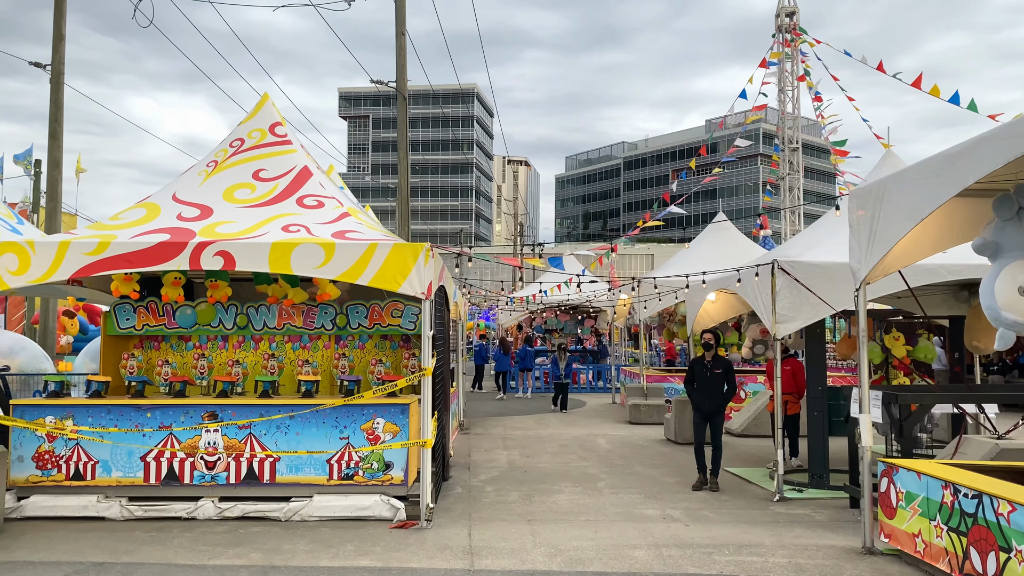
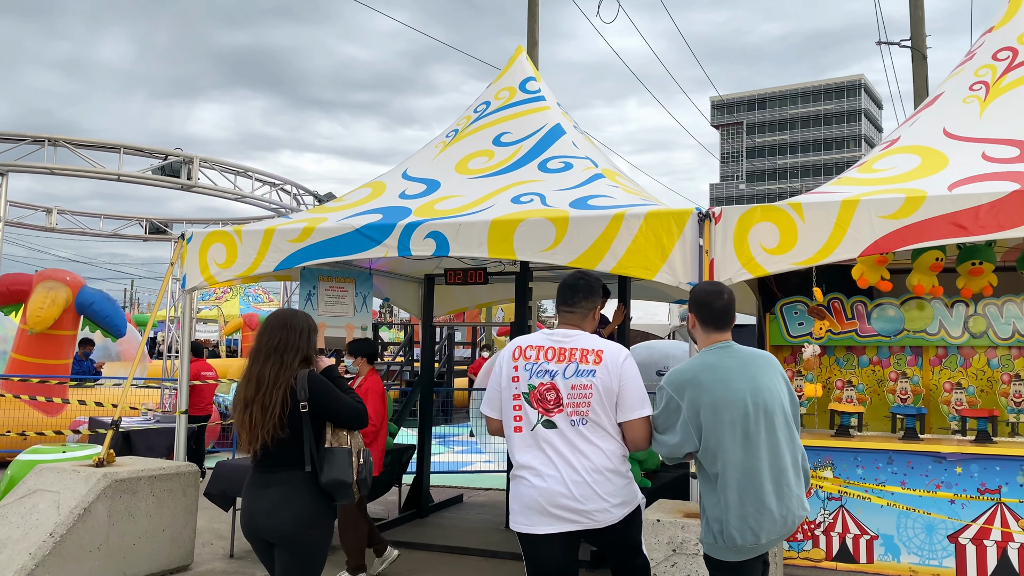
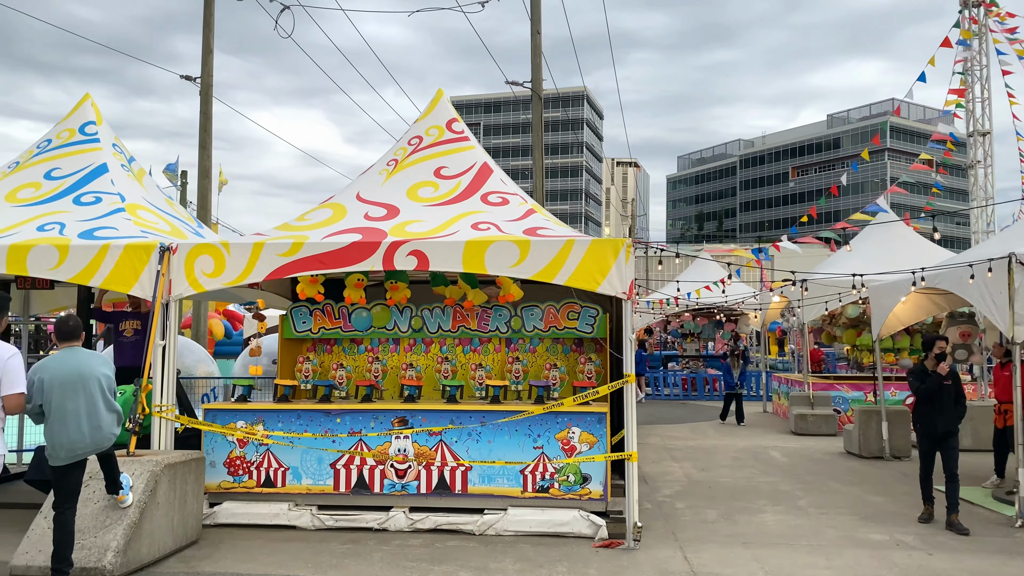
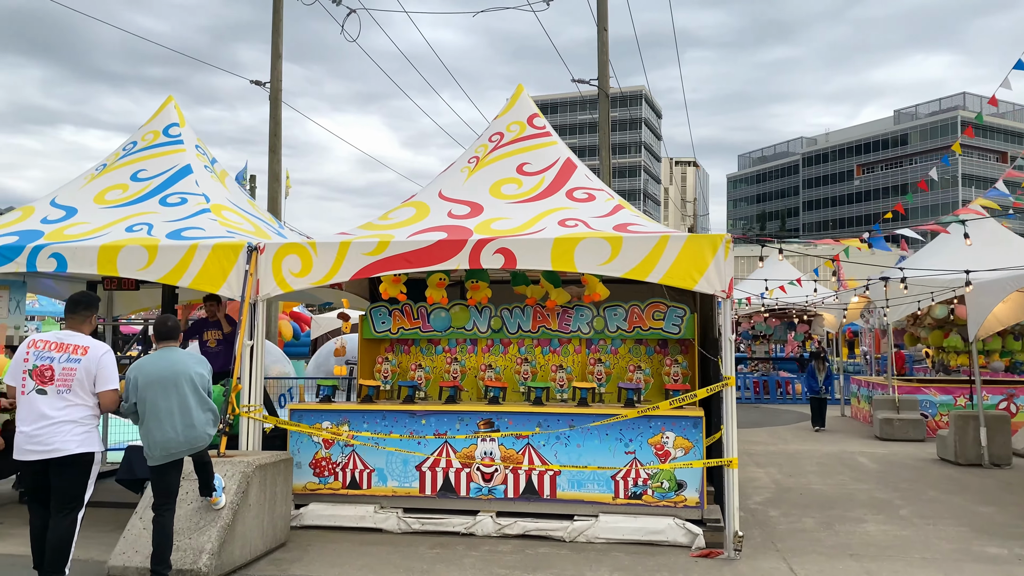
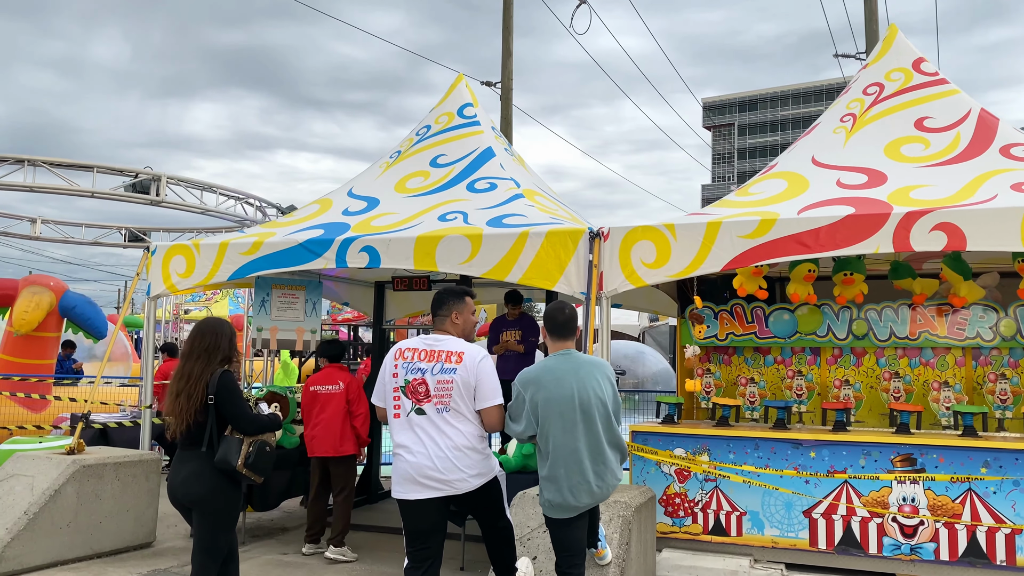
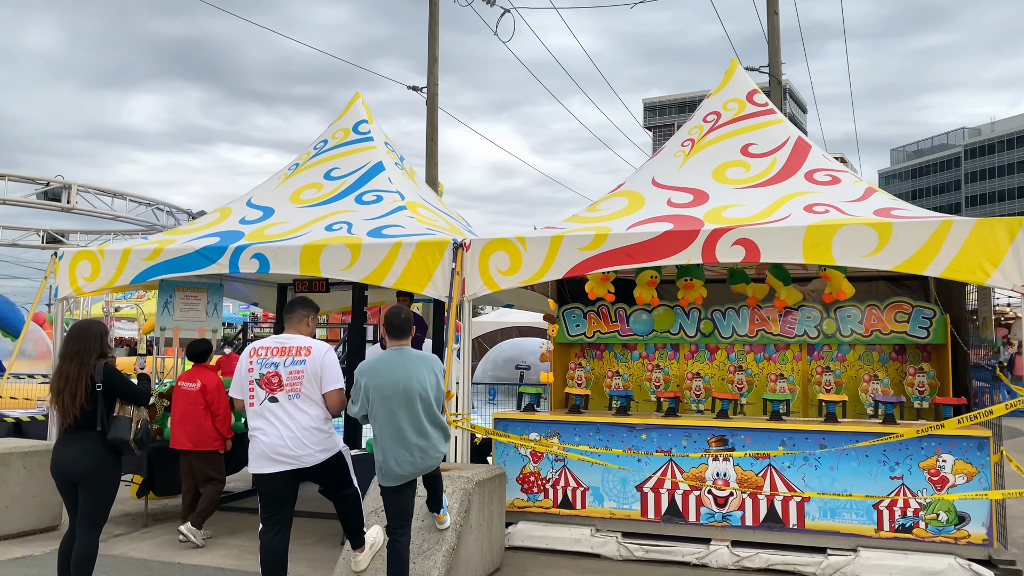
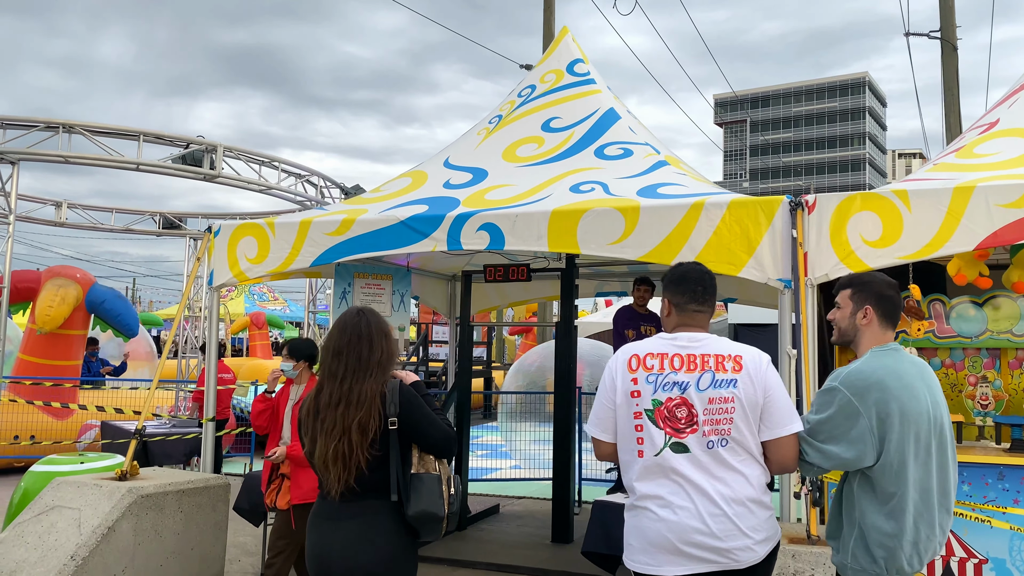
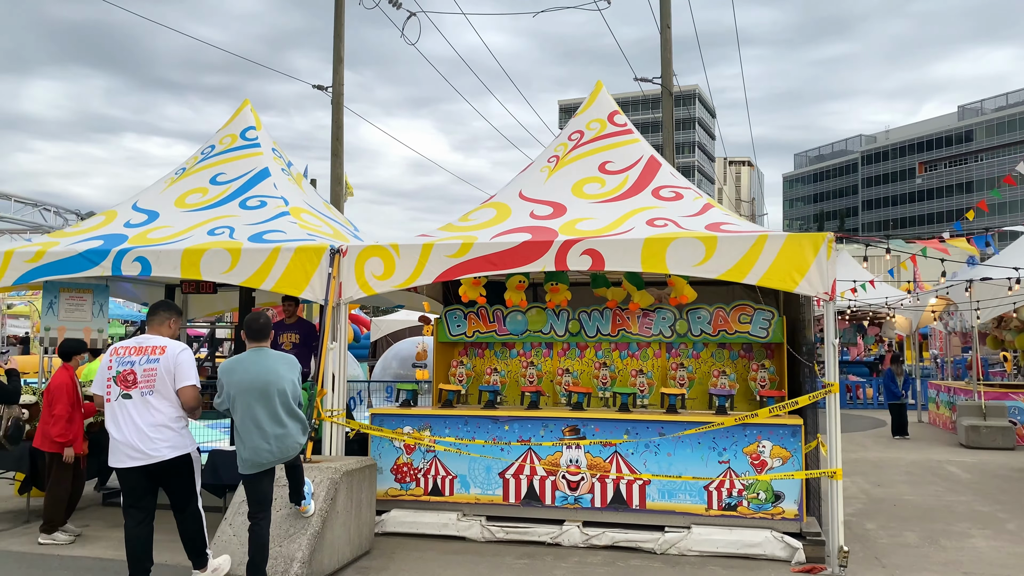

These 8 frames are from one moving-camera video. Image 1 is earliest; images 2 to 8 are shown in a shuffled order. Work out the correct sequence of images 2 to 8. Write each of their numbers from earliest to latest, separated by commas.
3, 4, 8, 6, 5, 2, 7
